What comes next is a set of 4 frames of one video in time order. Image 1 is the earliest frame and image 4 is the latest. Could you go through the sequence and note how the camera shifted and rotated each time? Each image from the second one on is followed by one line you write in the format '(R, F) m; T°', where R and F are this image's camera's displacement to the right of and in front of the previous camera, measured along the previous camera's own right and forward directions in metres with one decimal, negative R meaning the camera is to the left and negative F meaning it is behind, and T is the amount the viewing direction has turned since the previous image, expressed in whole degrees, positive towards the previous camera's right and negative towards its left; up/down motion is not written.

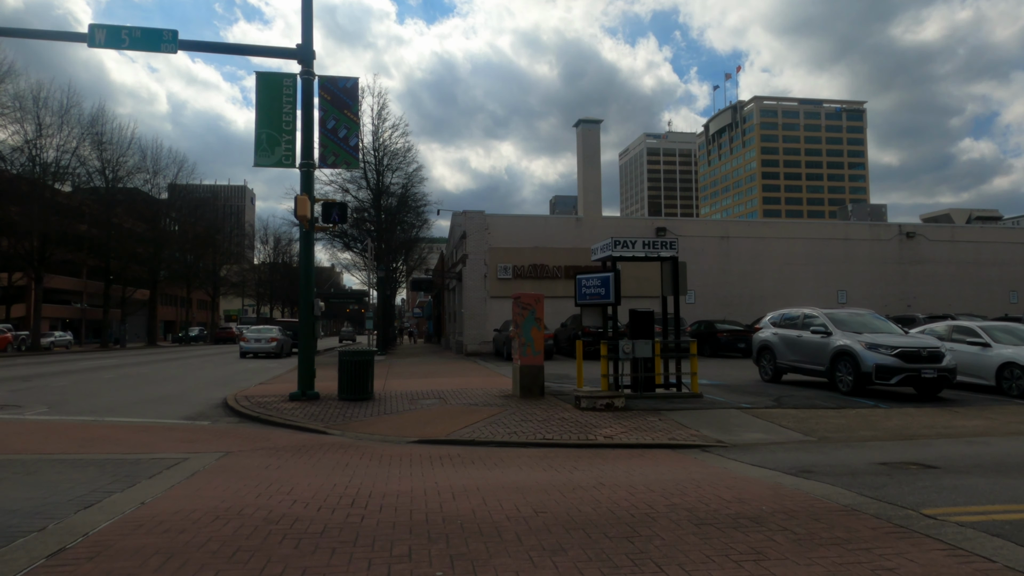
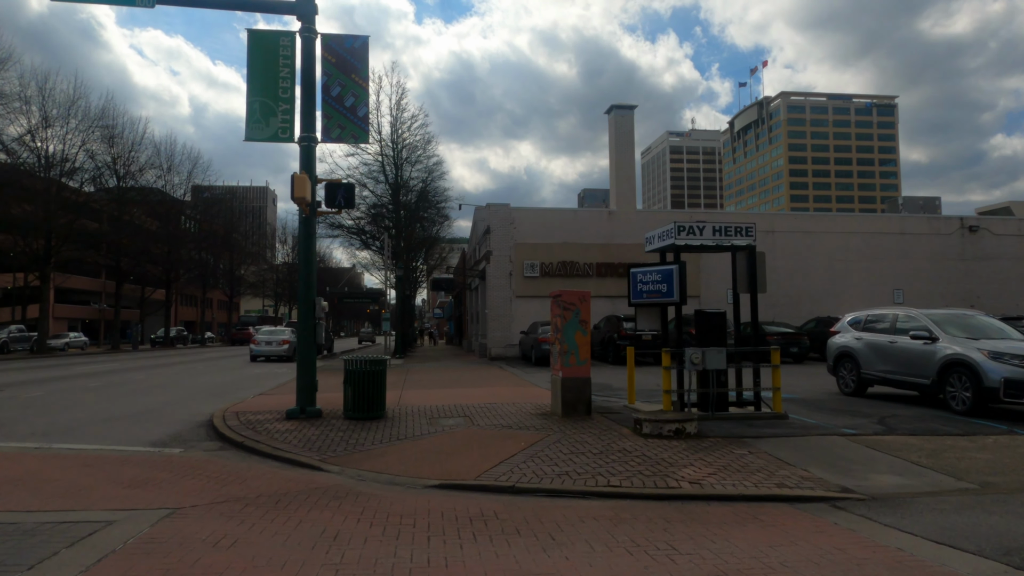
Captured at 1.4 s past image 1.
(-0.3, +2.2) m; -2°
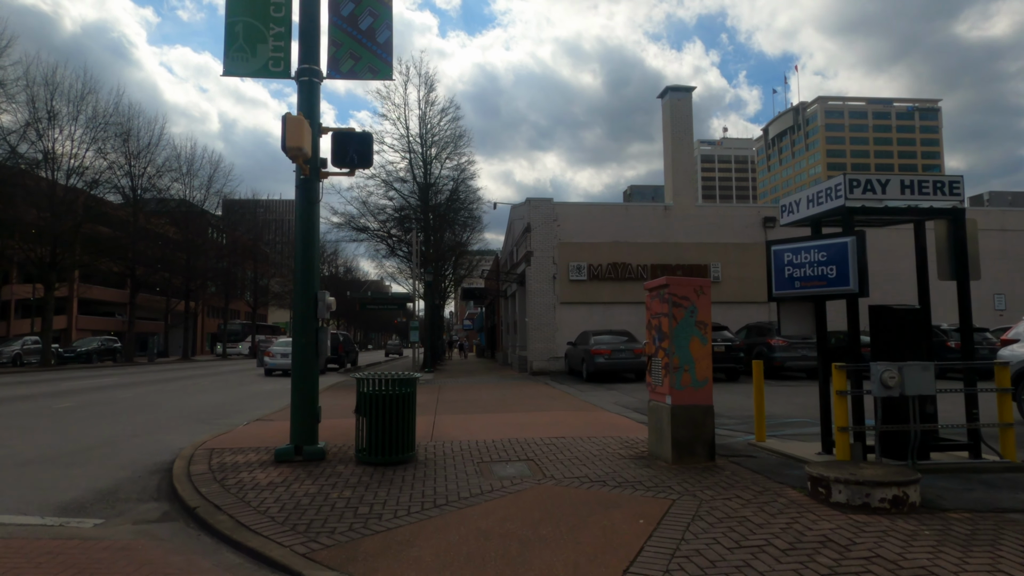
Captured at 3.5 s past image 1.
(-0.7, +3.2) m; -2°
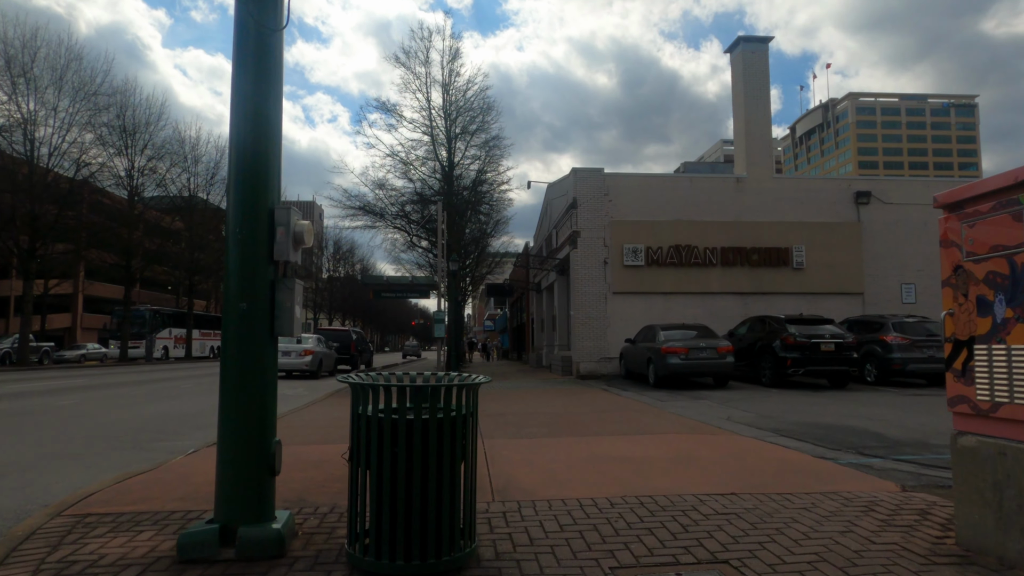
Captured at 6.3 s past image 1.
(-0.9, +4.1) m; -1°
